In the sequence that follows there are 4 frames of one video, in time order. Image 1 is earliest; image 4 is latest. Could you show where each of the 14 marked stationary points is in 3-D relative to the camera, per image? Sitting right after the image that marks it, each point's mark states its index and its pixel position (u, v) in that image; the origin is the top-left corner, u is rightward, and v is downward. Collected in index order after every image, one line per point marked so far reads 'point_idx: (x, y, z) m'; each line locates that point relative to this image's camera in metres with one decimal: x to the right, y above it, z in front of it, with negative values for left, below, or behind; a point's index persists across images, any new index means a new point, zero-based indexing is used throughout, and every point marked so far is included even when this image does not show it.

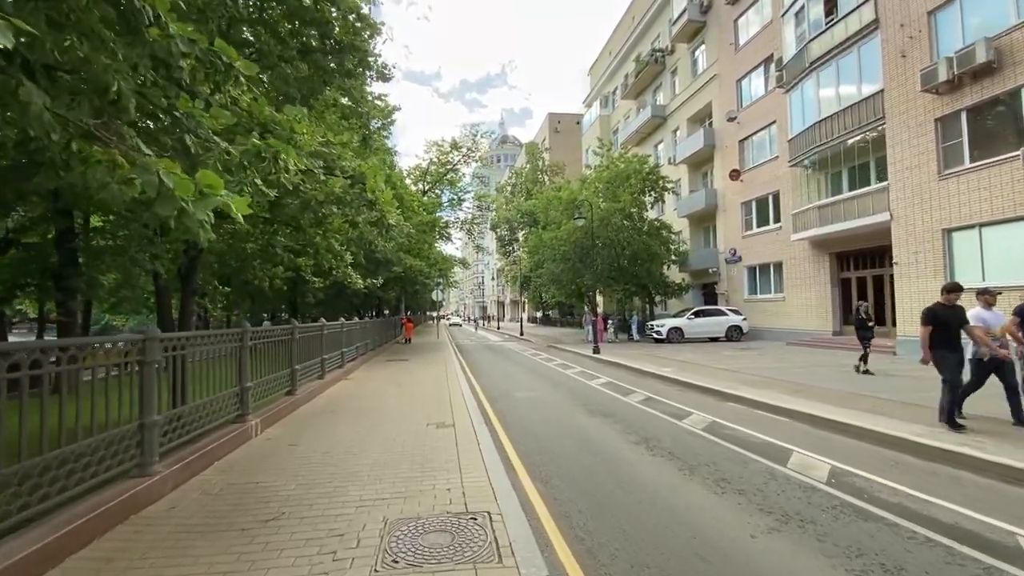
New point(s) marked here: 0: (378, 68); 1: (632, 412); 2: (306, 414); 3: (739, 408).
0: (-3.3, +5.4, +11.4) m
1: (+2.7, -2.7, +10.2) m
2: (-4.1, -2.5, +9.3) m
3: (+5.3, -2.8, +11.0) m
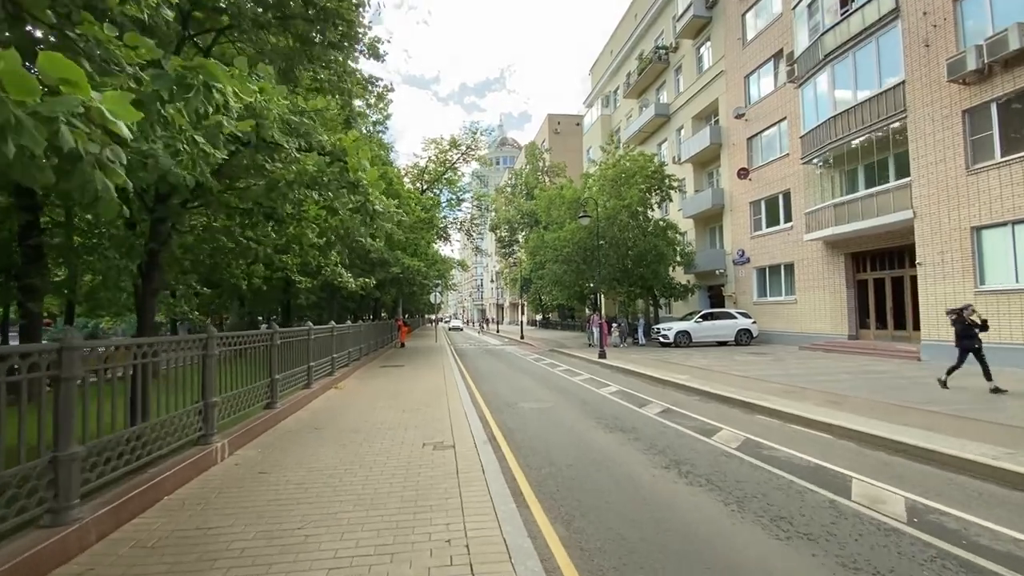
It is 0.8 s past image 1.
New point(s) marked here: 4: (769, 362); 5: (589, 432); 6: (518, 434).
0: (-3.2, +5.4, +10.3) m
1: (+2.8, -2.7, +9.2) m
2: (-3.9, -2.5, +8.2) m
3: (+5.4, -2.8, +9.9) m
4: (+10.6, -3.1, +19.2) m
5: (+1.5, -2.7, +8.8) m
6: (+0.1, -2.7, +8.7) m
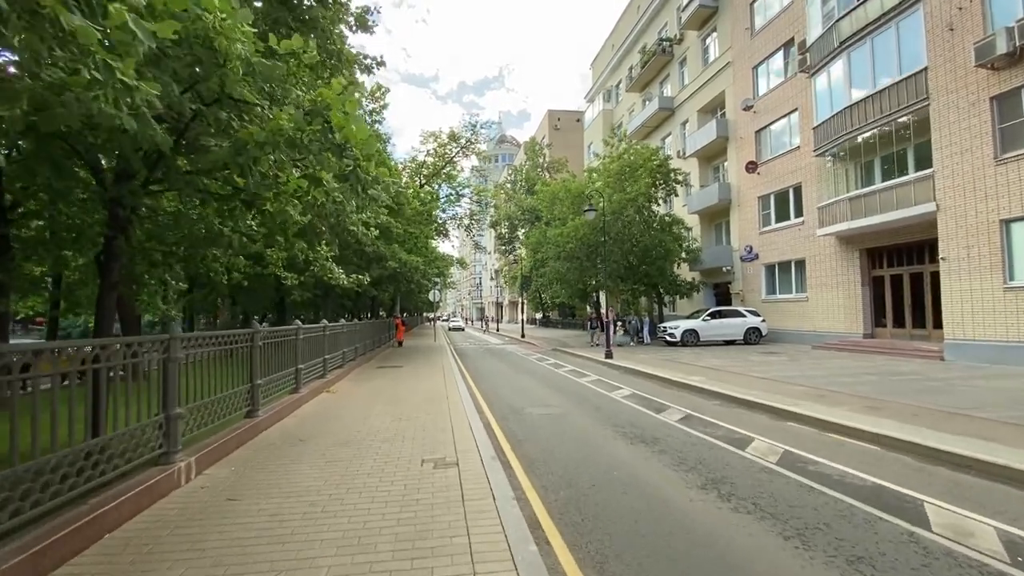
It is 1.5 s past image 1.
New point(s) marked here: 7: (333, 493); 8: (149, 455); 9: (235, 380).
0: (-3.0, +5.5, +9.4) m
1: (+3.0, -2.6, +8.3) m
2: (-3.8, -2.4, +7.2) m
3: (+5.6, -2.7, +9.0) m
4: (+10.7, -2.9, +18.4) m
5: (+1.6, -2.6, +7.9) m
6: (+0.3, -2.6, +7.8) m
7: (-2.1, -2.3, +5.4) m
8: (-4.2, -1.9, +5.3) m
9: (-4.5, -1.5, +7.5) m
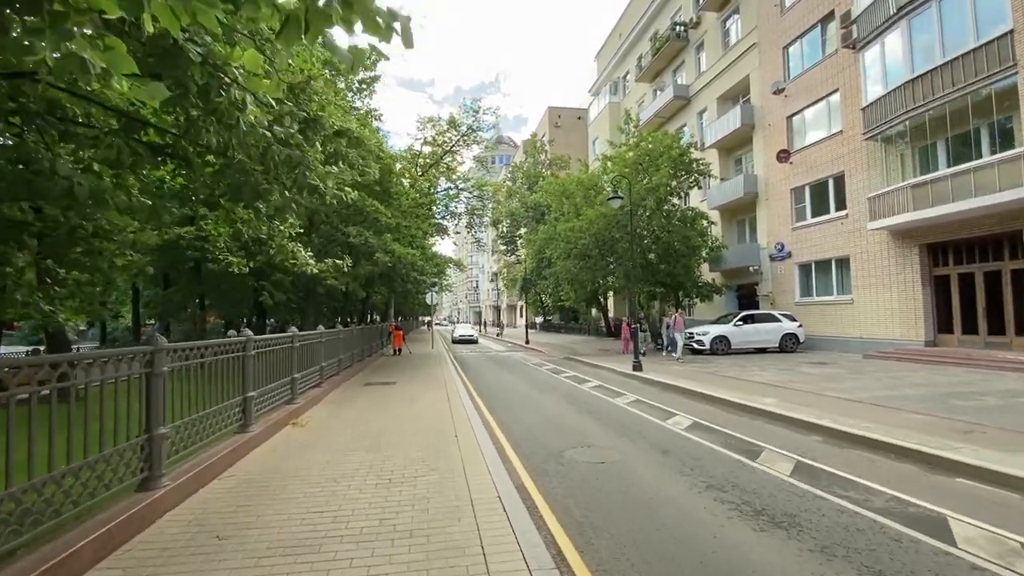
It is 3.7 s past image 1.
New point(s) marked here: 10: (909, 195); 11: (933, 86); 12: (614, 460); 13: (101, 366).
0: (-2.4, +5.6, +6.4) m
1: (+3.6, -2.5, +5.3) m
2: (-3.2, -2.3, +4.2) m
3: (+6.2, -2.7, +6.1) m
4: (+11.2, -2.9, +15.5) m
5: (+2.2, -2.5, +4.9) m
6: (+0.9, -2.5, +4.8) m
7: (-1.4, -2.2, +2.4) m
8: (-3.5, -1.8, +2.3) m
9: (-3.9, -1.4, +4.5) m
10: (+16.4, +3.8, +19.4) m
11: (+16.5, +7.8, +18.2) m
12: (+1.6, -2.7, +7.3) m
13: (-3.8, -0.7, +4.2) m
